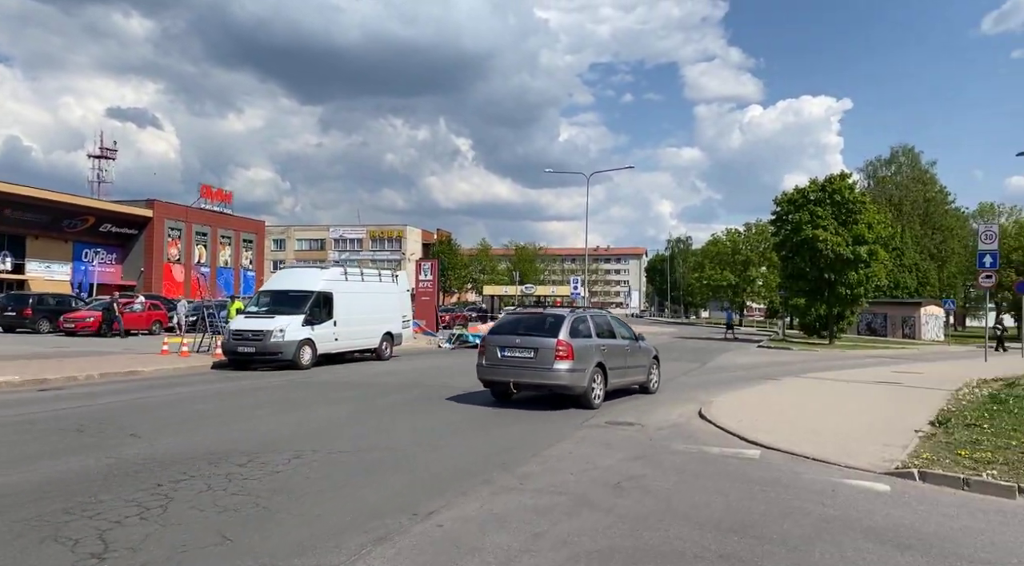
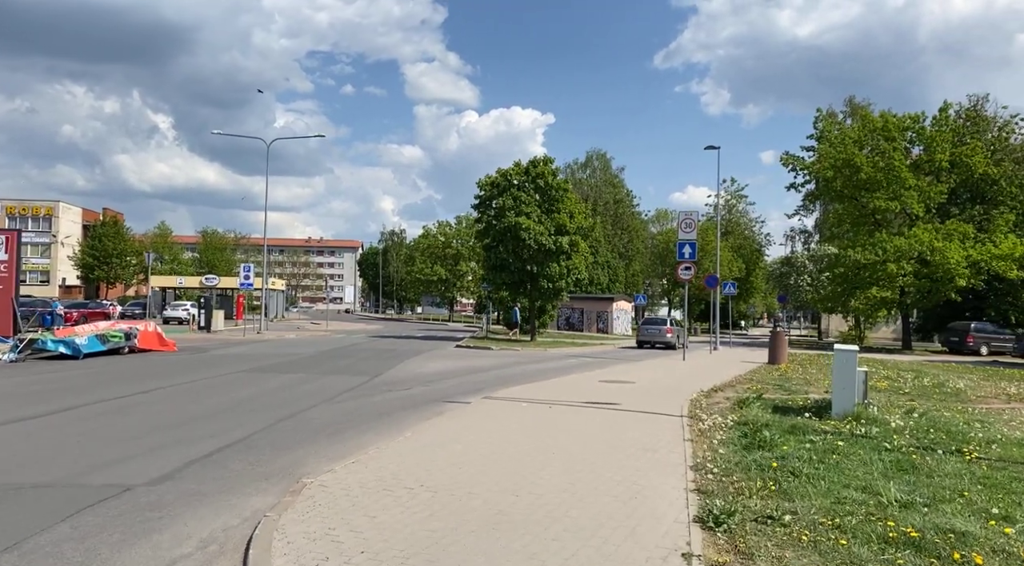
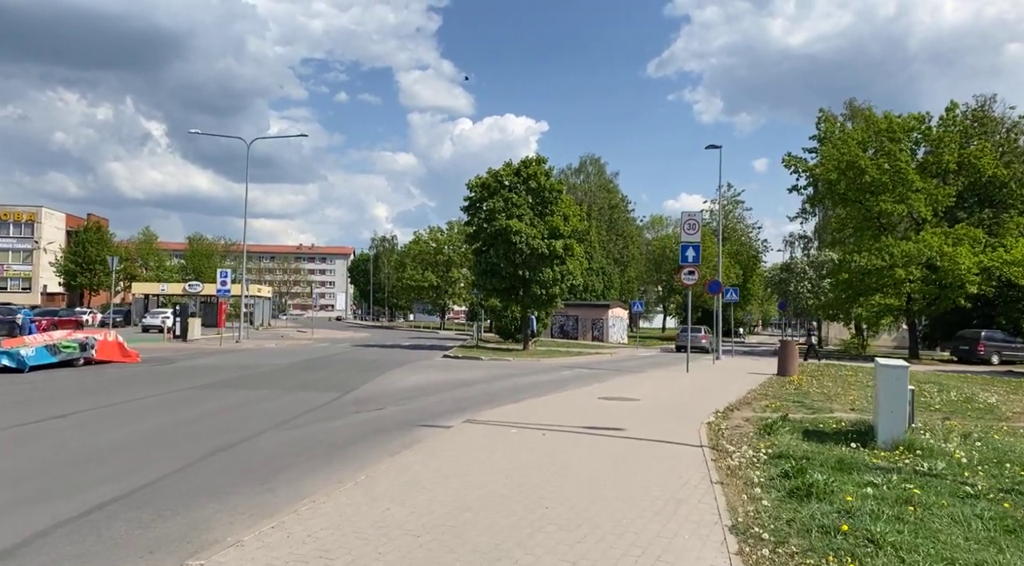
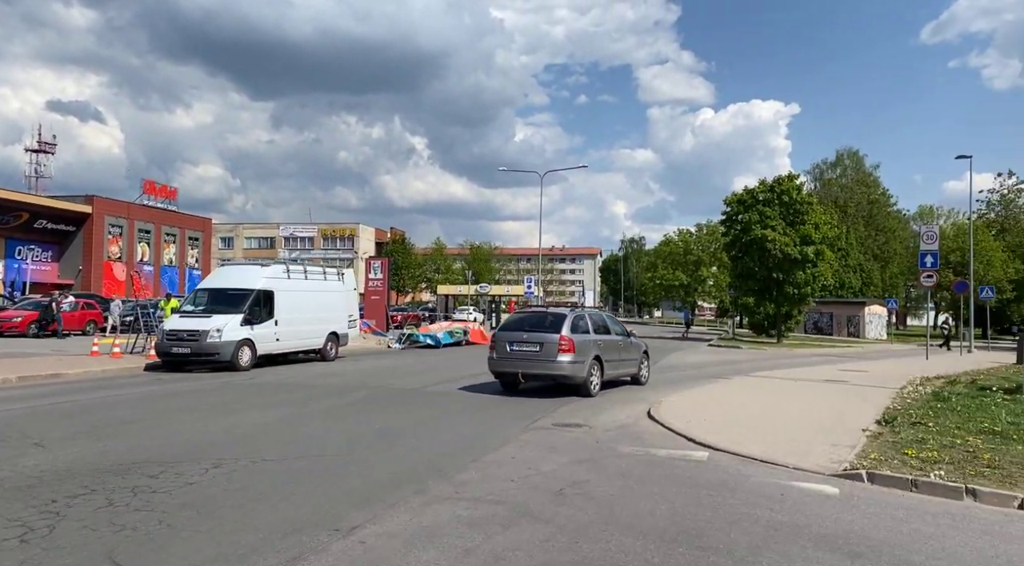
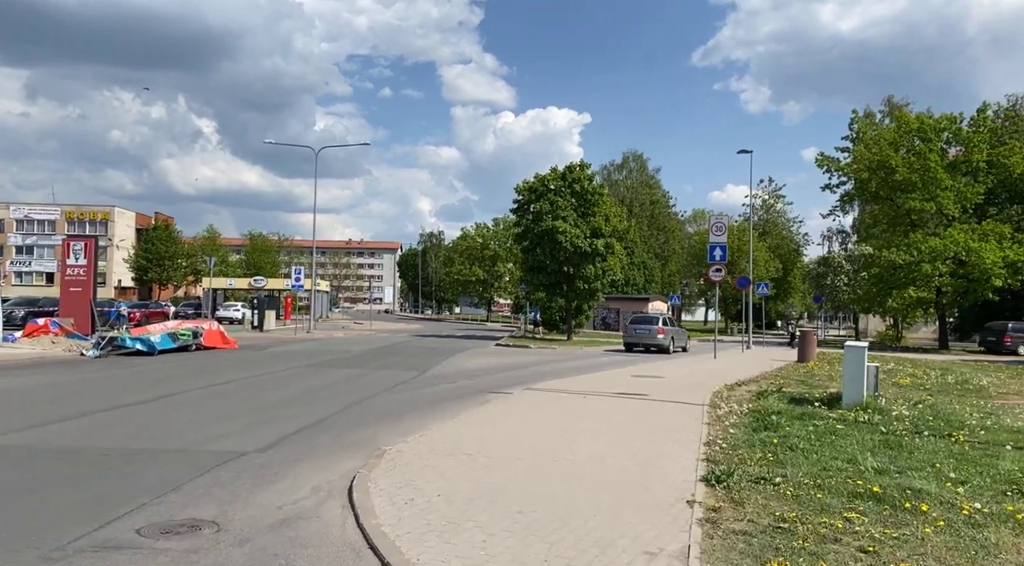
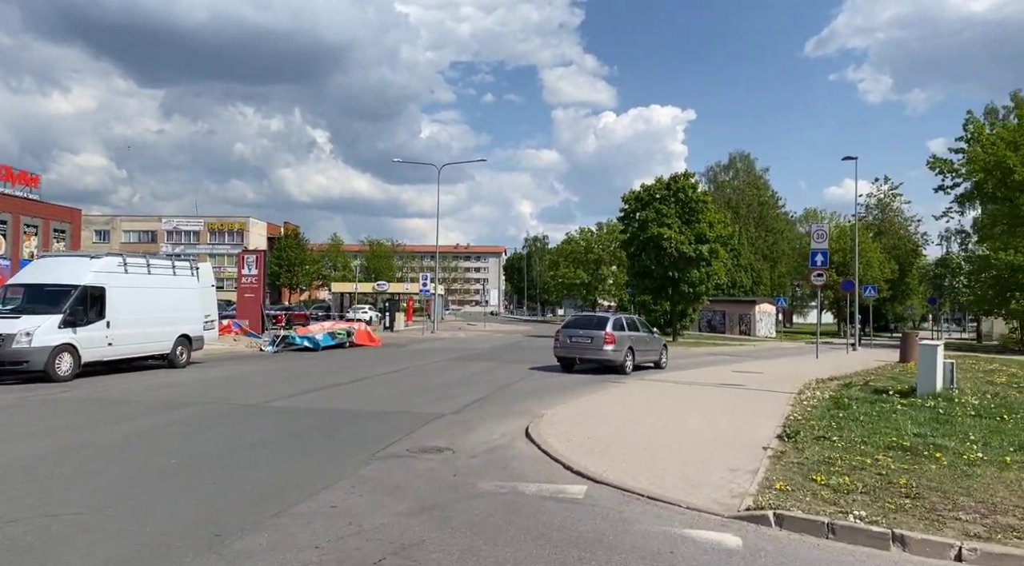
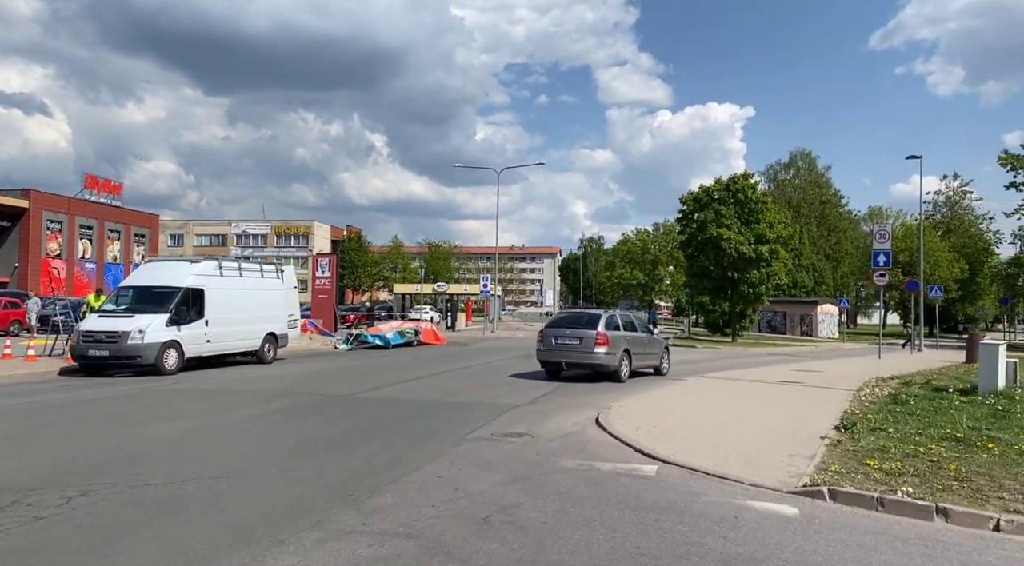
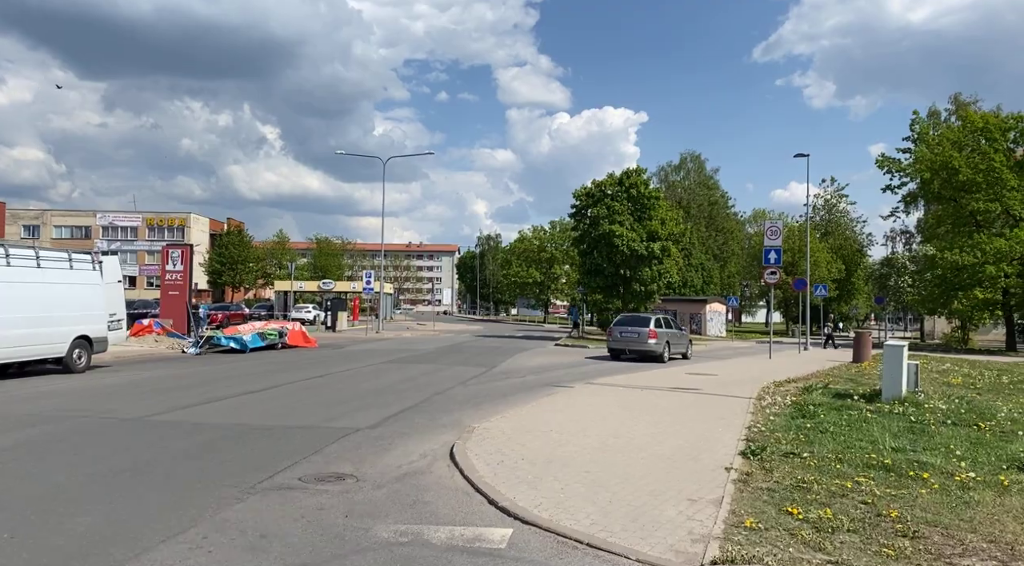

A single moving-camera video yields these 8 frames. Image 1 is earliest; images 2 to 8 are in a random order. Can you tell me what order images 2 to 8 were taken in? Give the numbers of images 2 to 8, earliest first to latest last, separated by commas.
4, 7, 6, 8, 5, 2, 3
